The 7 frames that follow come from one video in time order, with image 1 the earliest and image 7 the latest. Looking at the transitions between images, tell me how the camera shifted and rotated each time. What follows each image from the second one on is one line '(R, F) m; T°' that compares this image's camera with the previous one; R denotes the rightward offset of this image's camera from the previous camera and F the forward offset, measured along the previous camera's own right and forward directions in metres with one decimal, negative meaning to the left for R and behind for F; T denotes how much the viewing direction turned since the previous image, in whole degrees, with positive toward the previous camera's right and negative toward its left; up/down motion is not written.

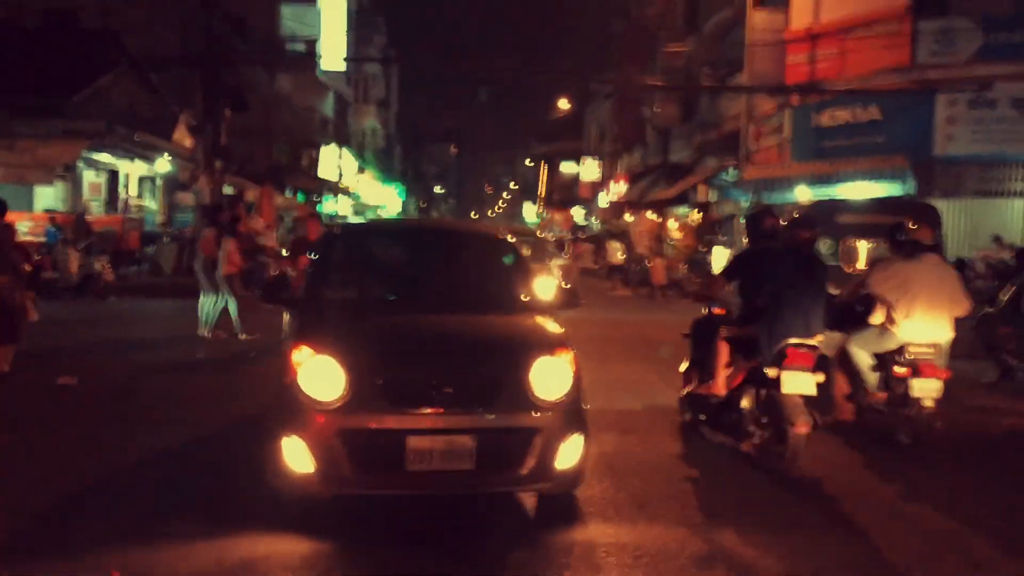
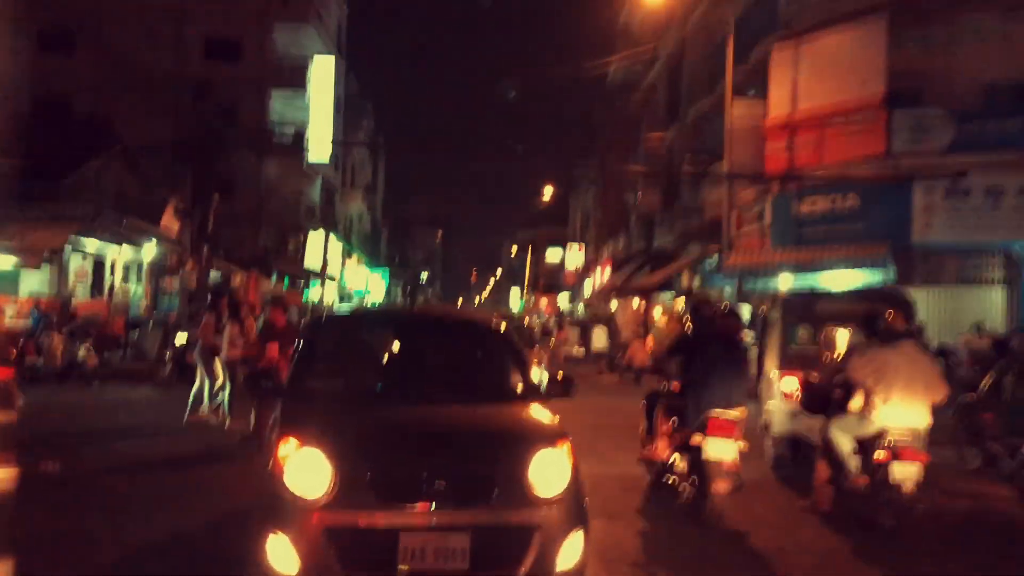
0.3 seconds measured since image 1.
(+0.1, 0.0) m; +1°
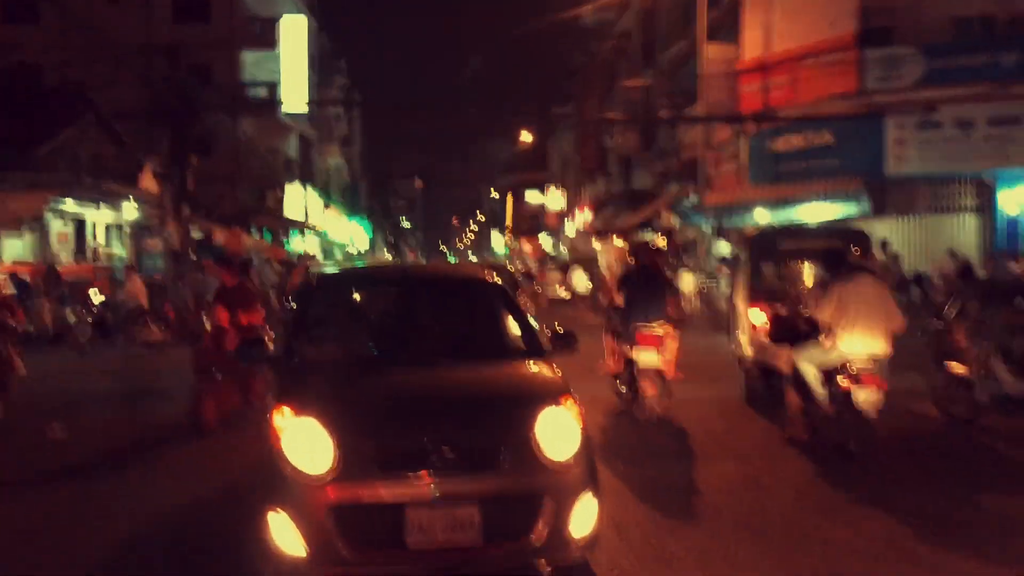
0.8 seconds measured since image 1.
(0.0, -0.2) m; +1°
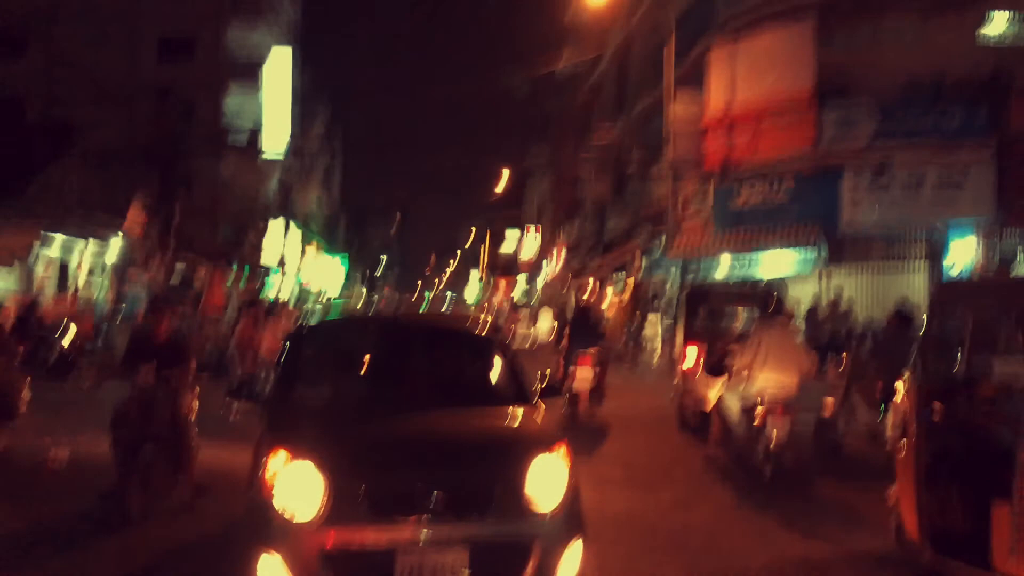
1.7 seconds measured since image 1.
(+0.1, -0.8) m; +1°
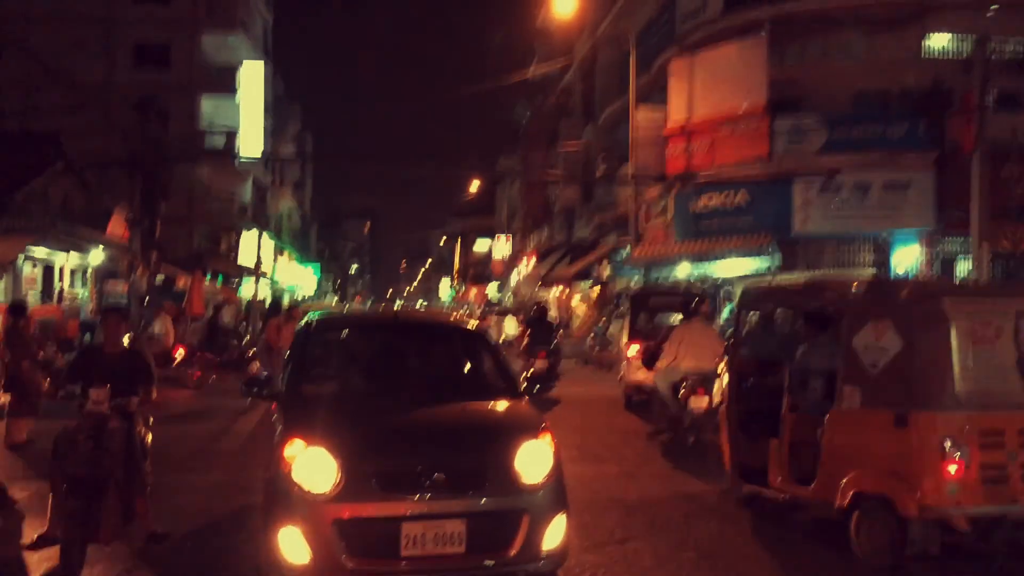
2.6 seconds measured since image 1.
(0.0, -1.1) m; +1°
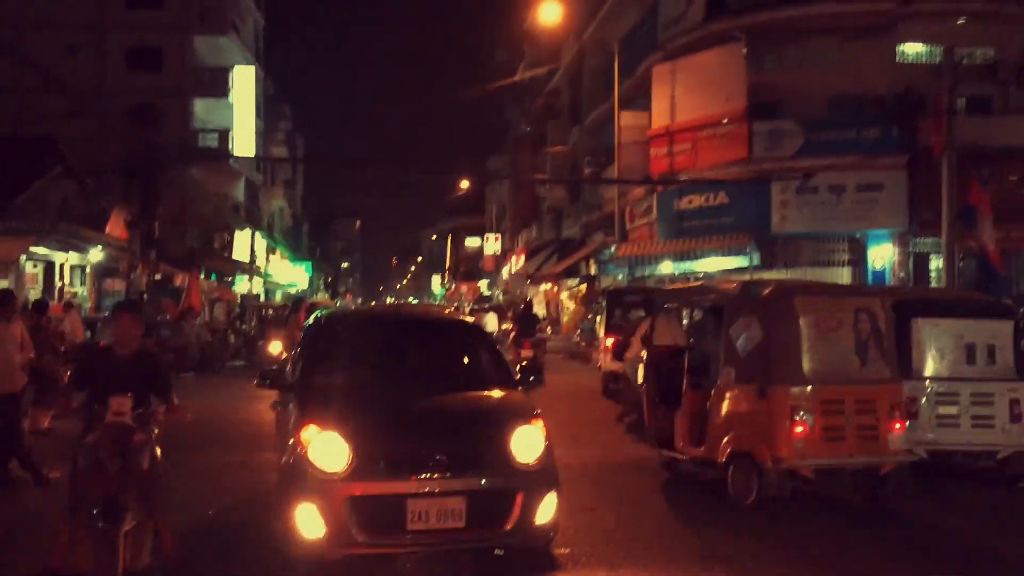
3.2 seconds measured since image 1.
(0.0, -0.7) m; +1°
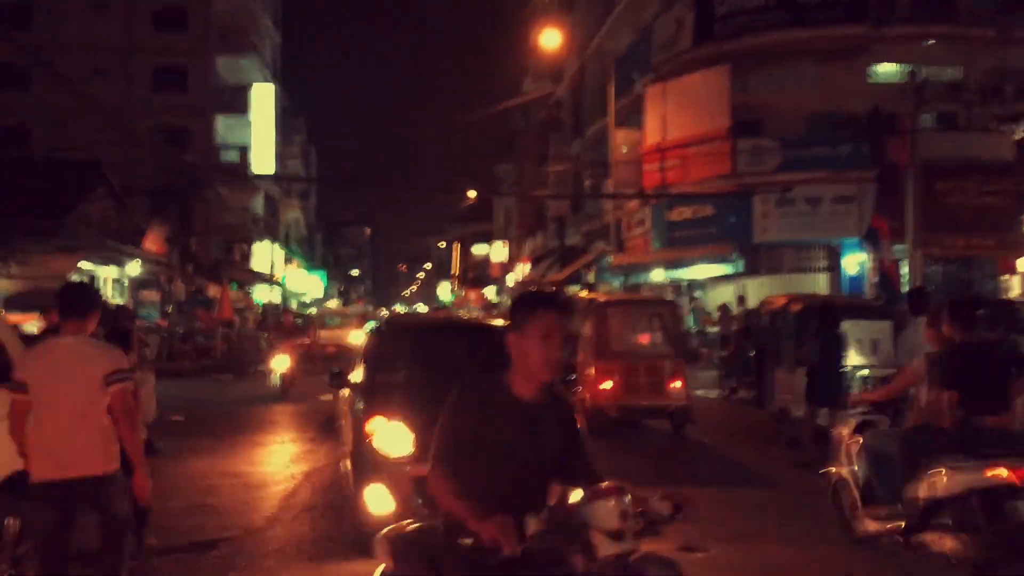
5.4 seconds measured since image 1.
(+0.1, -2.2) m; 0°
